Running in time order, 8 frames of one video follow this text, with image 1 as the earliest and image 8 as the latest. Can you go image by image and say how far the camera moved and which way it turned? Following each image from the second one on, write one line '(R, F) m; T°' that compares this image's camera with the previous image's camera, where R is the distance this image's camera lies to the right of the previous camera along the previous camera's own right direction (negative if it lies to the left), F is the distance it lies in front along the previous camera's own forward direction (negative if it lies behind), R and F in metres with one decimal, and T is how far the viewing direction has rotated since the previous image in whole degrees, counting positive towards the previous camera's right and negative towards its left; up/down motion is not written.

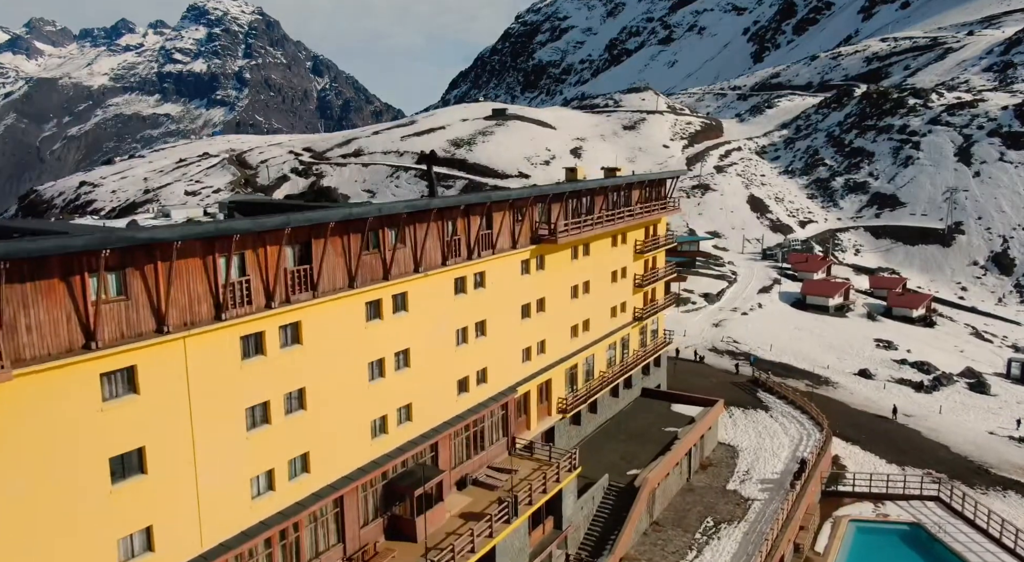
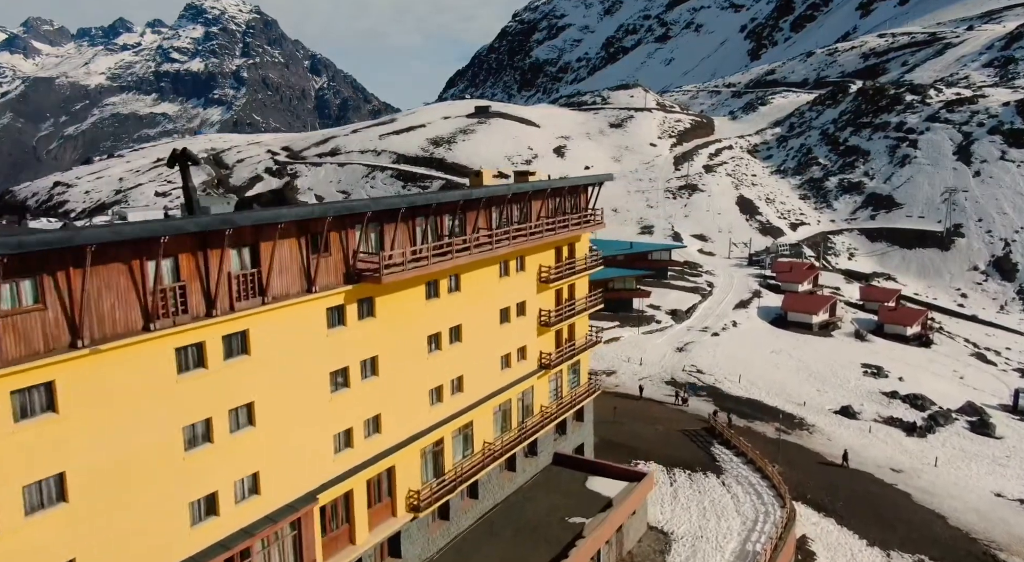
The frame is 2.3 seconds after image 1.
(+6.8, +12.2) m; 0°
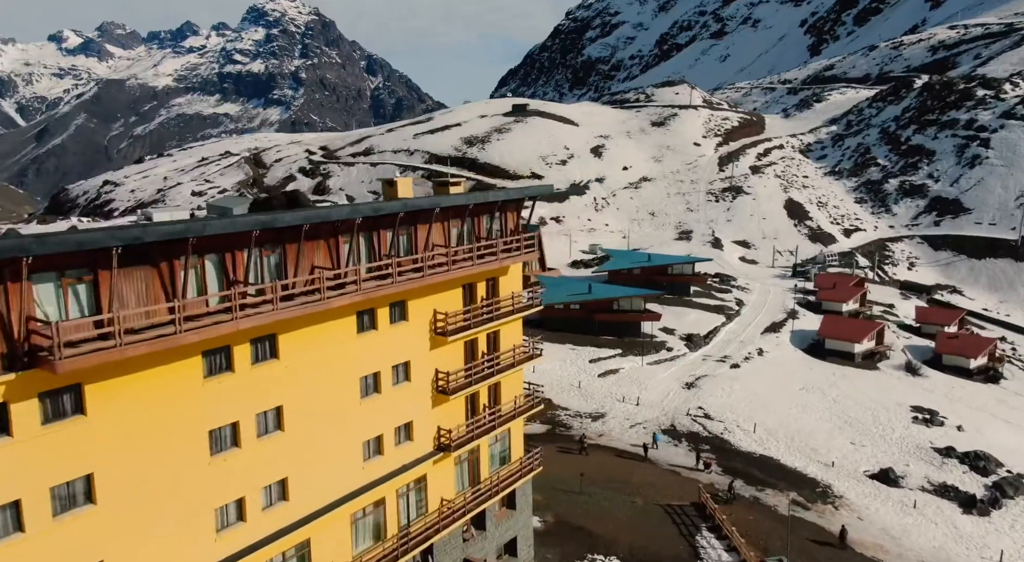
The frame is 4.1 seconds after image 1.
(+6.4, +11.5) m; -4°
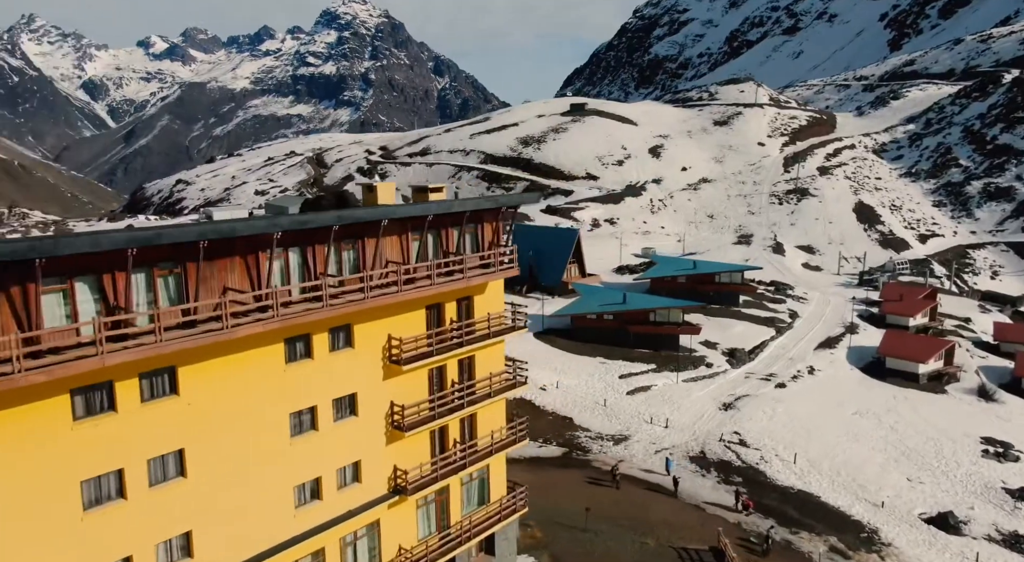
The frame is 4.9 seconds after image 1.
(+3.4, +4.1) m; -5°
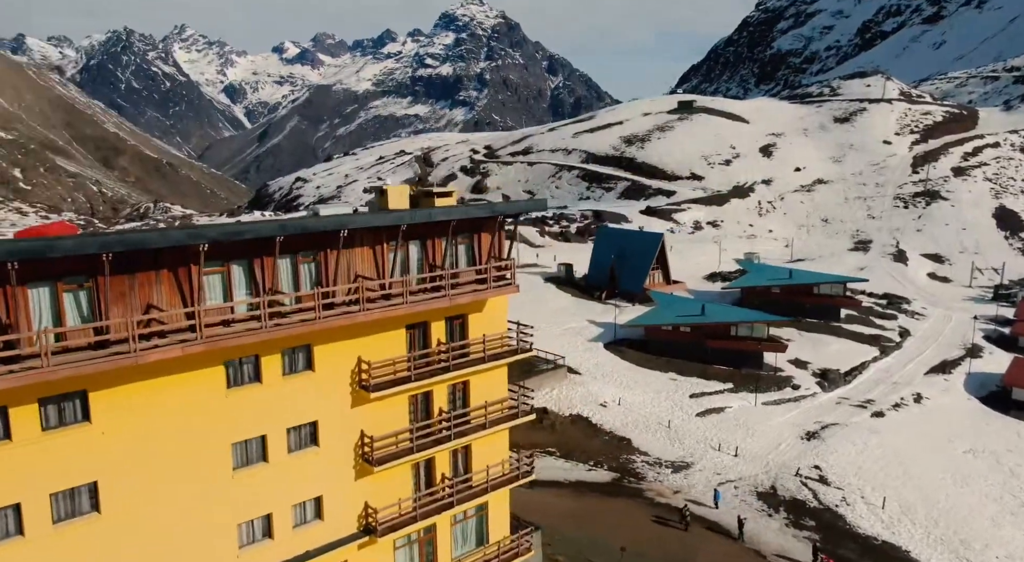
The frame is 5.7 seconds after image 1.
(+3.6, +4.0) m; -8°
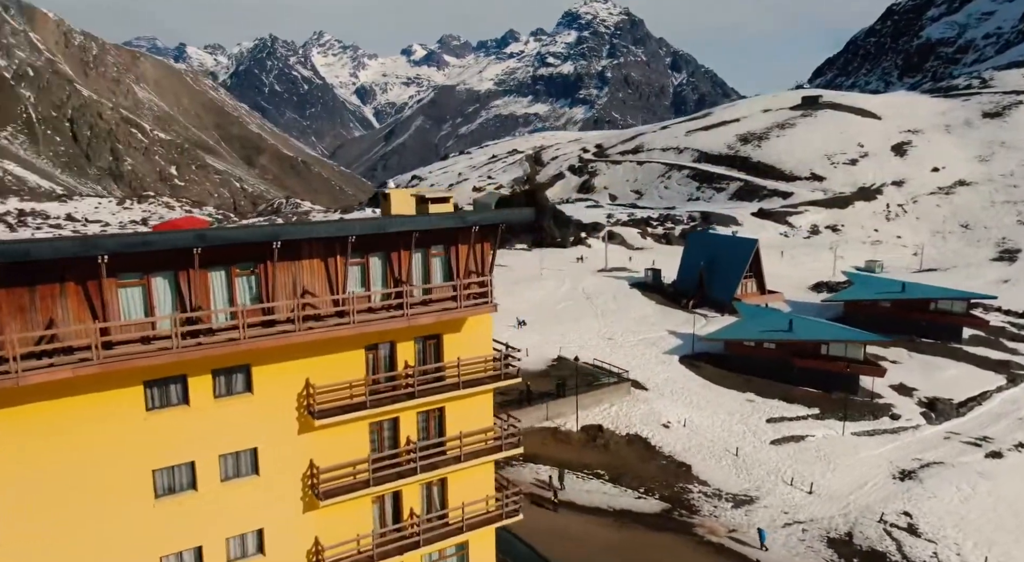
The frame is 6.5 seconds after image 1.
(+3.9, +3.7) m; -8°
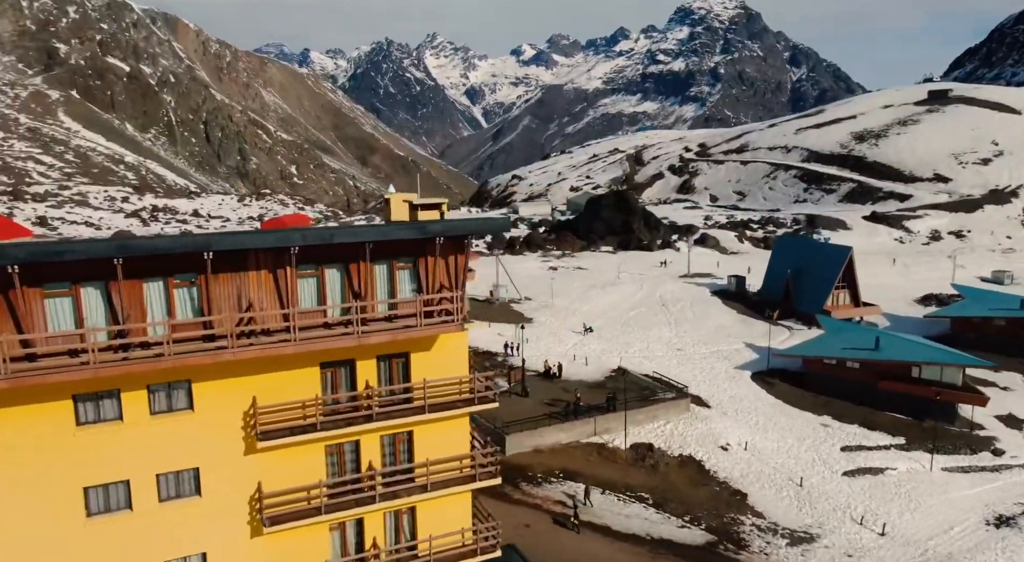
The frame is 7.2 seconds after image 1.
(+3.3, +2.8) m; -7°
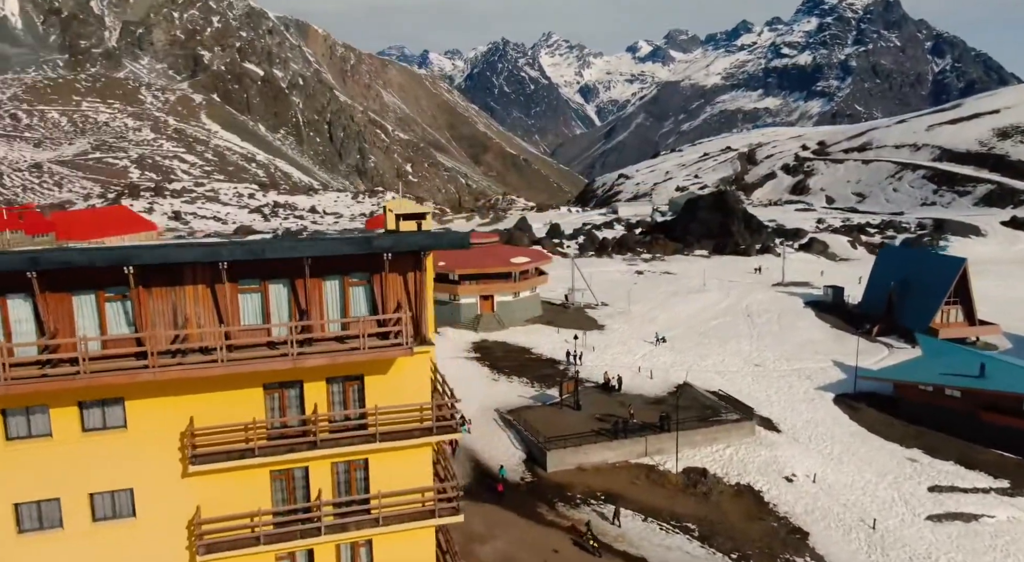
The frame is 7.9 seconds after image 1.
(+3.3, +2.6) m; -8°
